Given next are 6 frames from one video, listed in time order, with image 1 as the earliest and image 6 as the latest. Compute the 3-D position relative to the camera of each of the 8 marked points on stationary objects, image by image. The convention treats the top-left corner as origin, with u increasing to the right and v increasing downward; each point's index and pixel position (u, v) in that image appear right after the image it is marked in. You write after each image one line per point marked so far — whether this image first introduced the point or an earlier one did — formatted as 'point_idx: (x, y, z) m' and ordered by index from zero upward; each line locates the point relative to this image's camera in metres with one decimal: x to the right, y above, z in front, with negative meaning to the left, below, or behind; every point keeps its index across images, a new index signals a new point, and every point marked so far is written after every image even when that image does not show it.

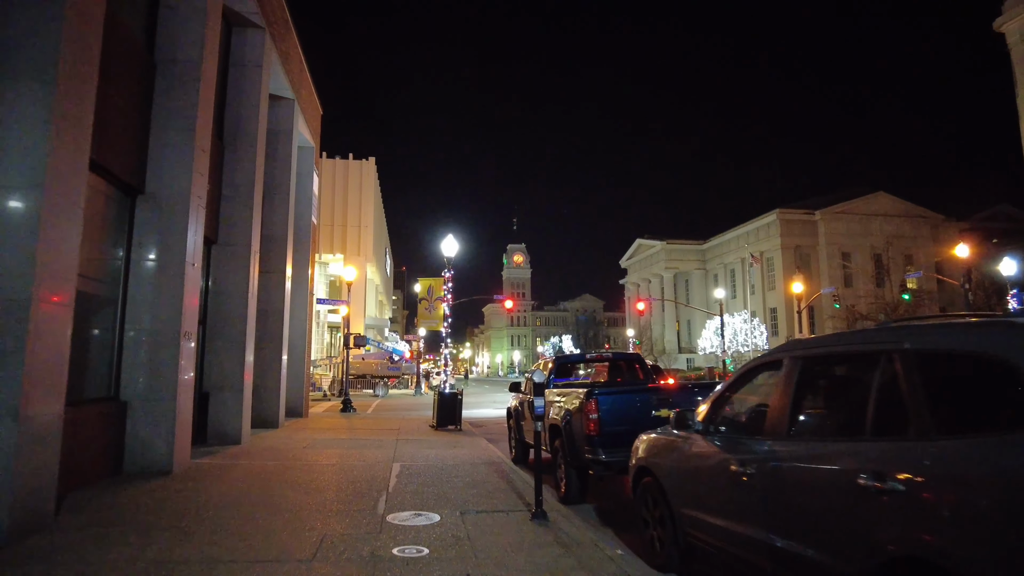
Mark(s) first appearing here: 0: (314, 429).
0: (-5.0, -3.5, +16.2) m
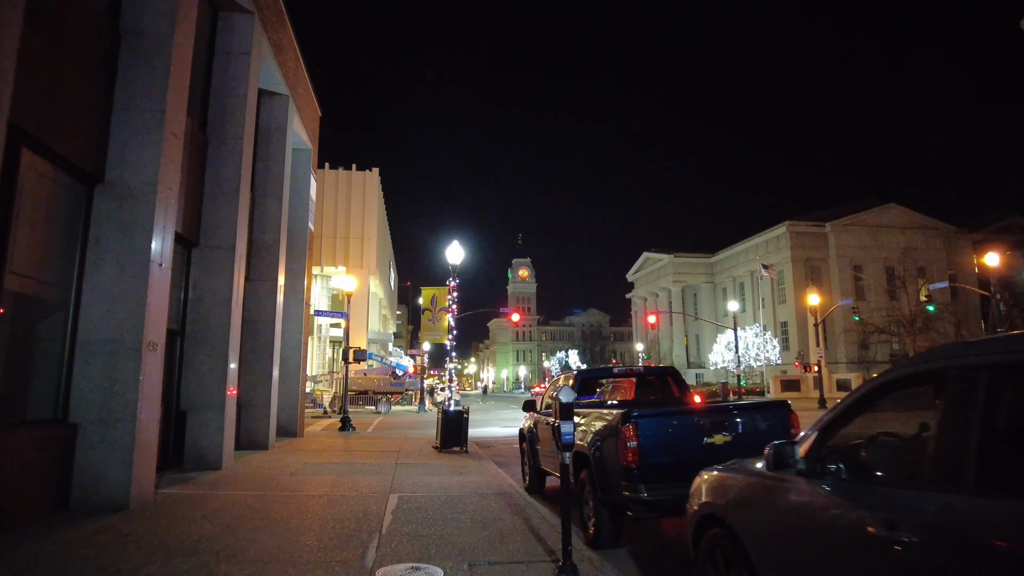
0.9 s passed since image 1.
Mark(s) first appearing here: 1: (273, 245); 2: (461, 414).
0: (-4.7, -3.8, +14.9) m
1: (-5.7, +1.0, +15.5) m
2: (-1.3, -3.1, +15.8) m
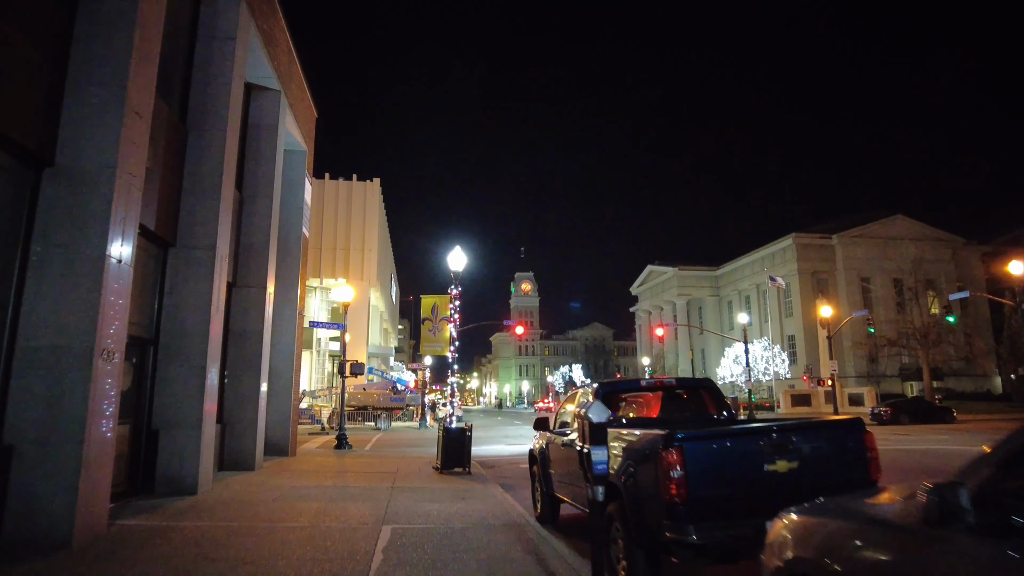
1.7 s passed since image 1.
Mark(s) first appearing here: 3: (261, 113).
0: (-4.6, -3.9, +13.7) m
1: (-5.6, +0.9, +14.4) m
2: (-1.1, -3.2, +14.6) m
3: (-5.9, +4.1, +15.3) m
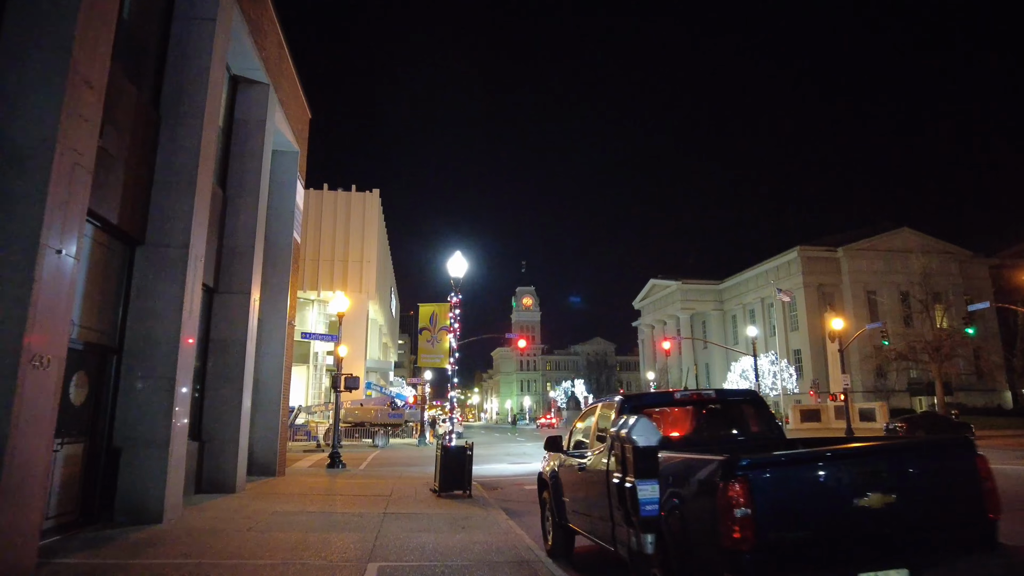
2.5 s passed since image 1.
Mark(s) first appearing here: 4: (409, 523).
0: (-4.5, -4.0, +12.5) m
1: (-5.5, +0.7, +13.4) m
2: (-1.0, -3.4, +13.5) m
3: (-5.8, +4.0, +14.3) m
4: (-1.5, -3.5, +9.6) m
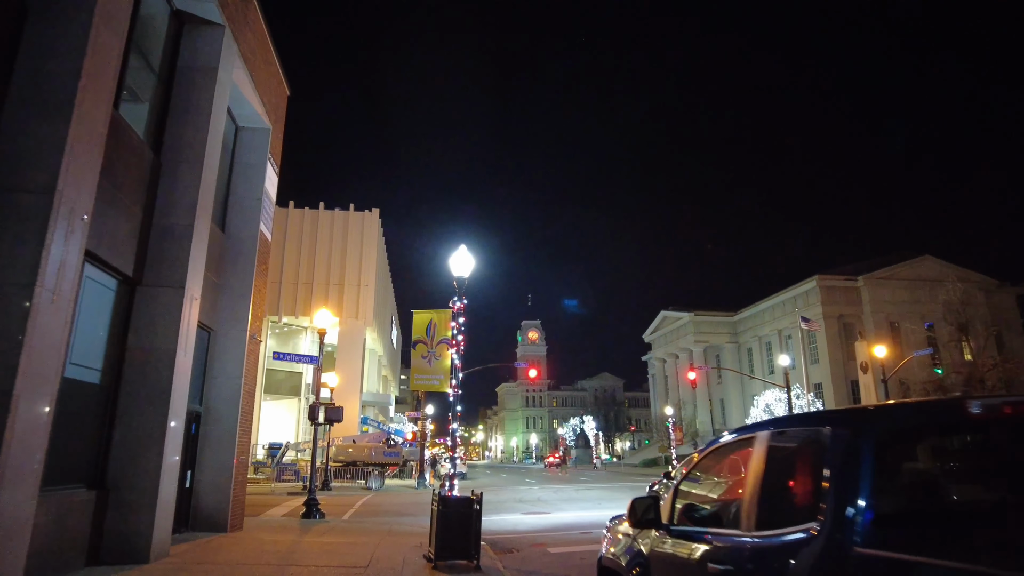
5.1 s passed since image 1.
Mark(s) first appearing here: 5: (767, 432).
0: (-4.1, -3.9, +9.0) m
1: (-5.1, +0.8, +10.1) m
2: (-0.7, -3.3, +9.9) m
3: (-5.5, +4.0, +11.2) m
4: (-1.2, -3.2, +6.1) m
5: (+1.4, -0.7, +3.5) m
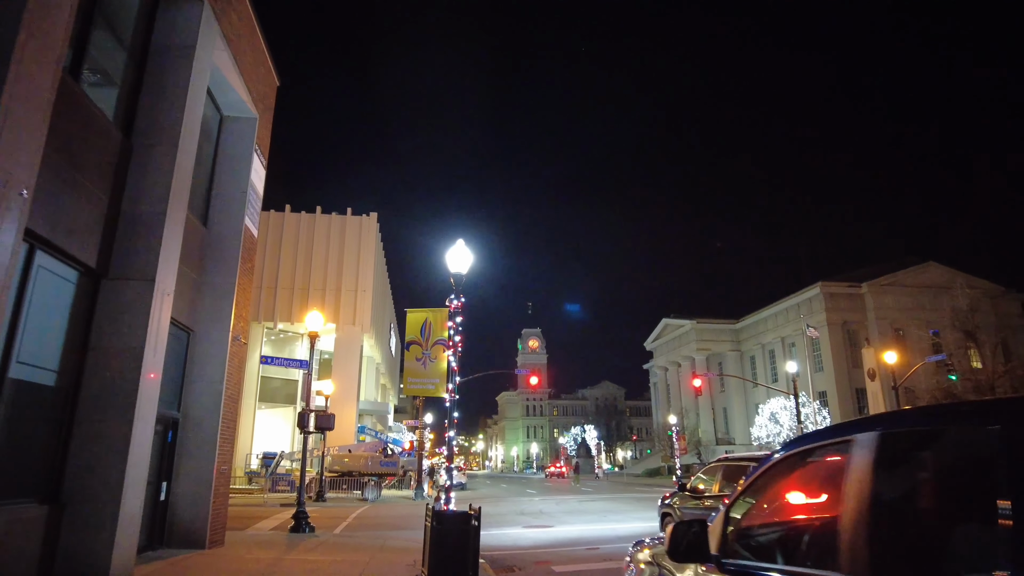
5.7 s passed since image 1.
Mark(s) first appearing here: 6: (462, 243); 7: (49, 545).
0: (-4.1, -3.8, +8.1) m
1: (-5.1, +0.9, +9.3) m
2: (-0.6, -3.2, +9.0) m
3: (-5.5, +4.1, +10.4) m
4: (-1.2, -3.0, +5.2) m
5: (+1.4, -0.6, +2.6) m
6: (-1.0, +0.9, +12.4) m
7: (-5.5, -3.1, +8.0) m
